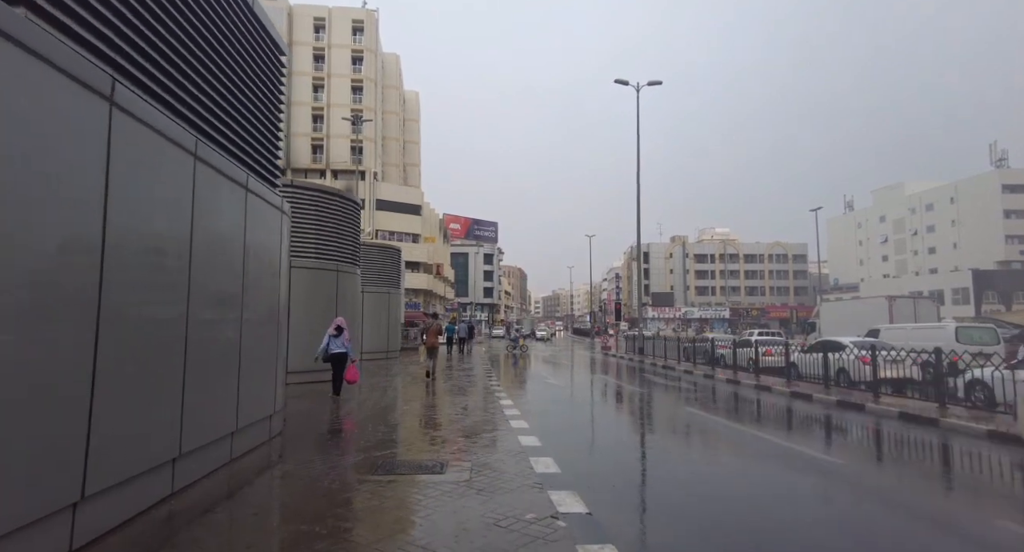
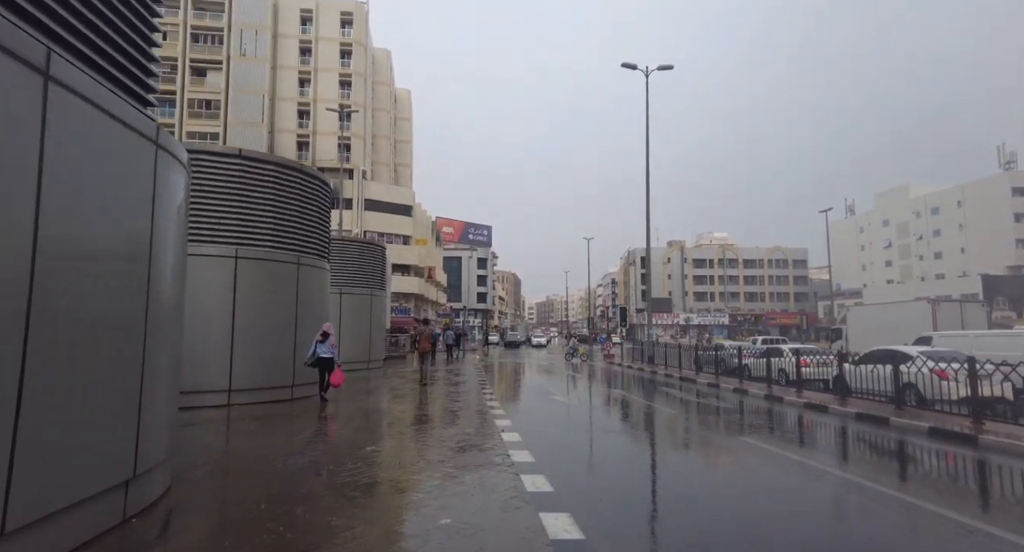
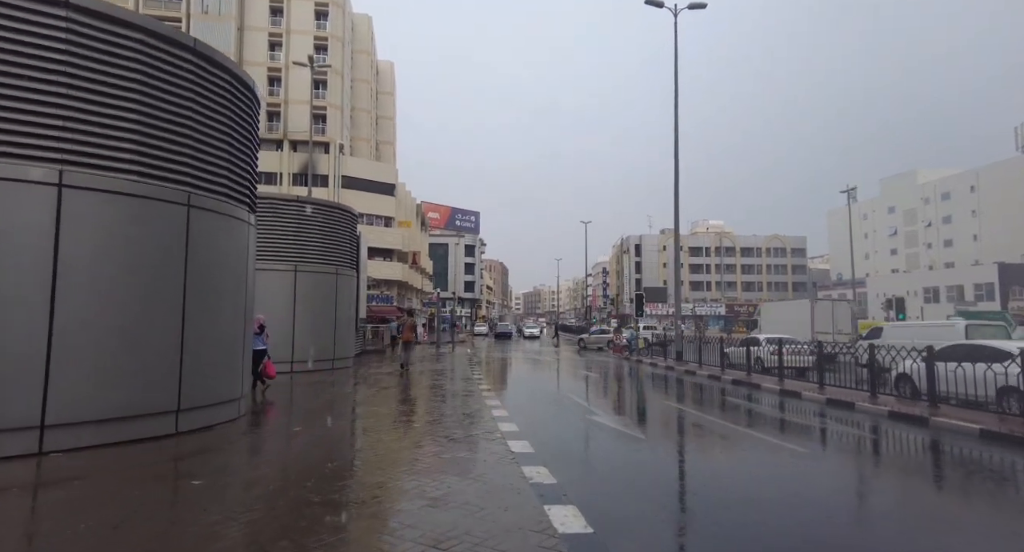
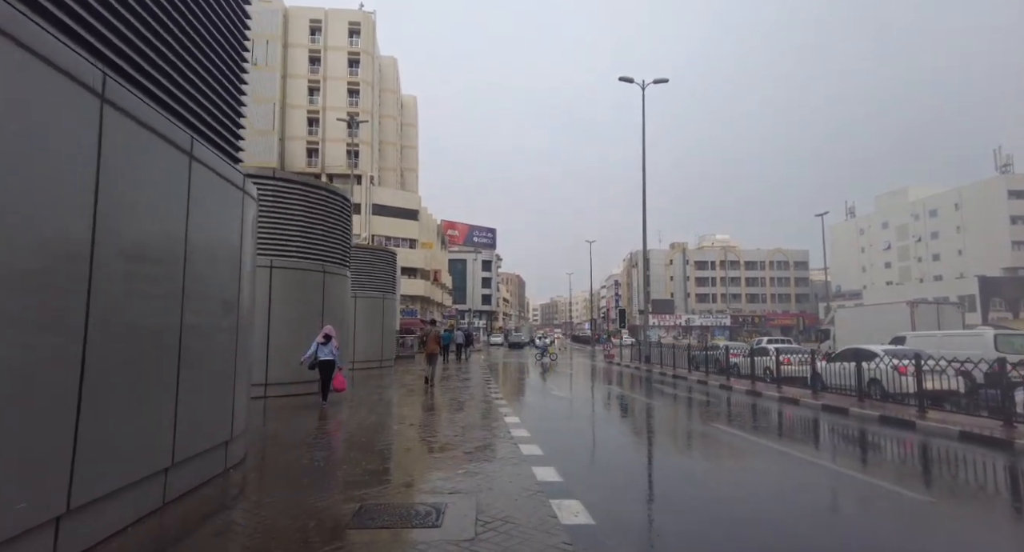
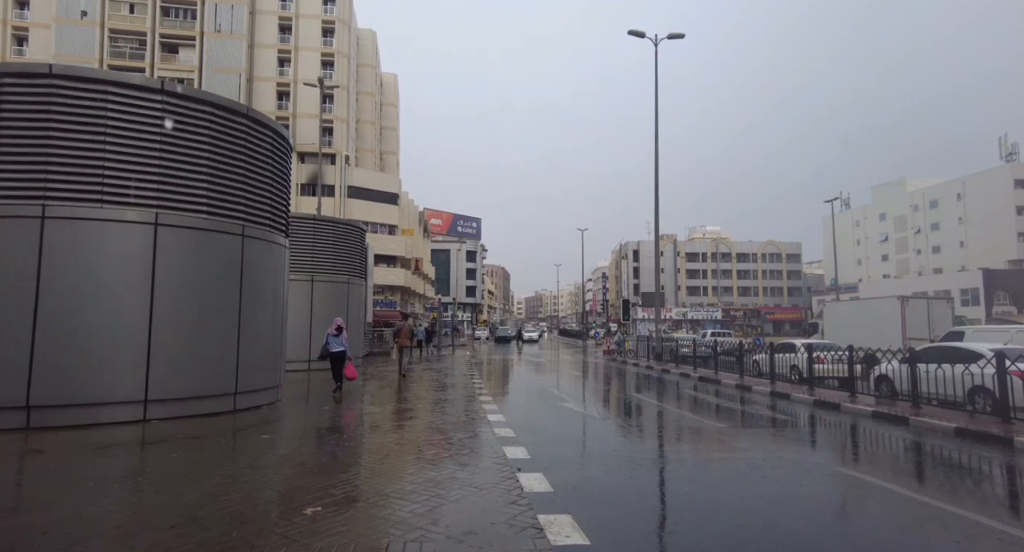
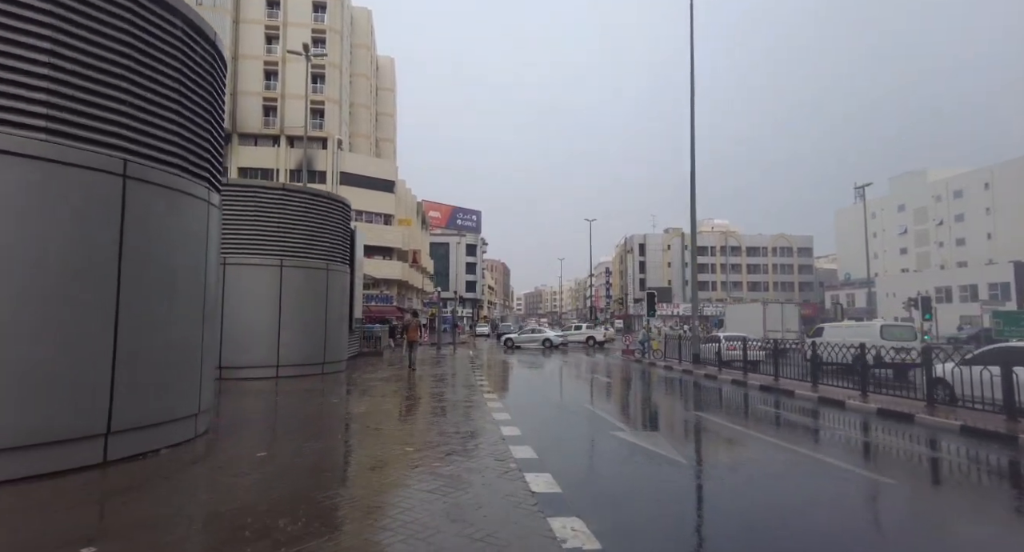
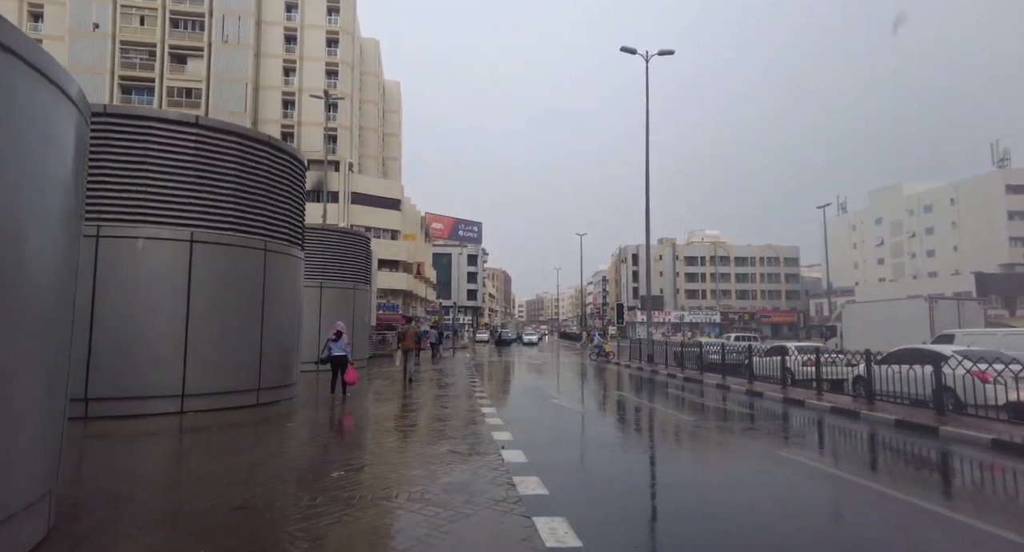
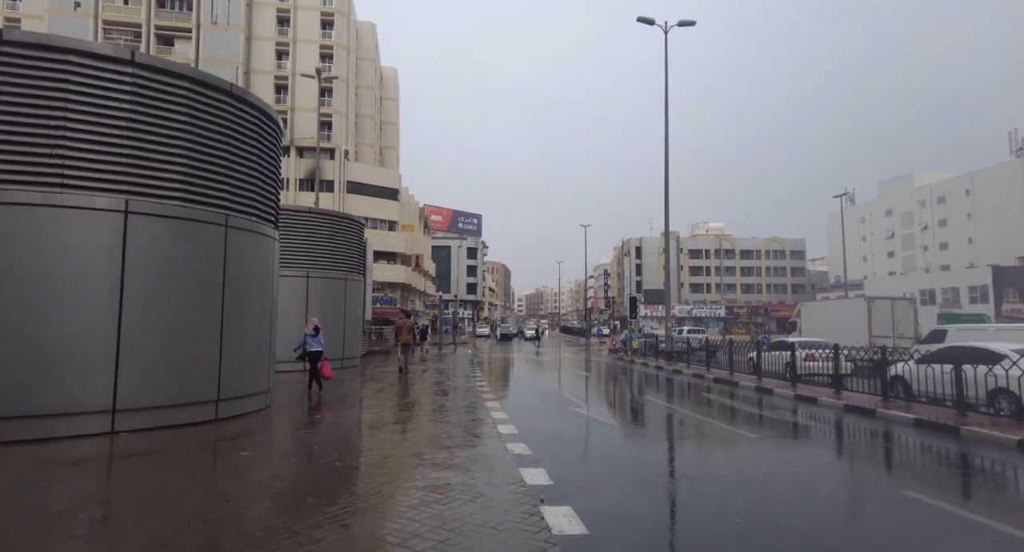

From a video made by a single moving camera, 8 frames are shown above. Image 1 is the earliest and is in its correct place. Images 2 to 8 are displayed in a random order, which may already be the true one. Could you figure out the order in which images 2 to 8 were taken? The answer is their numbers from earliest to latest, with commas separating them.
4, 2, 7, 5, 8, 3, 6
